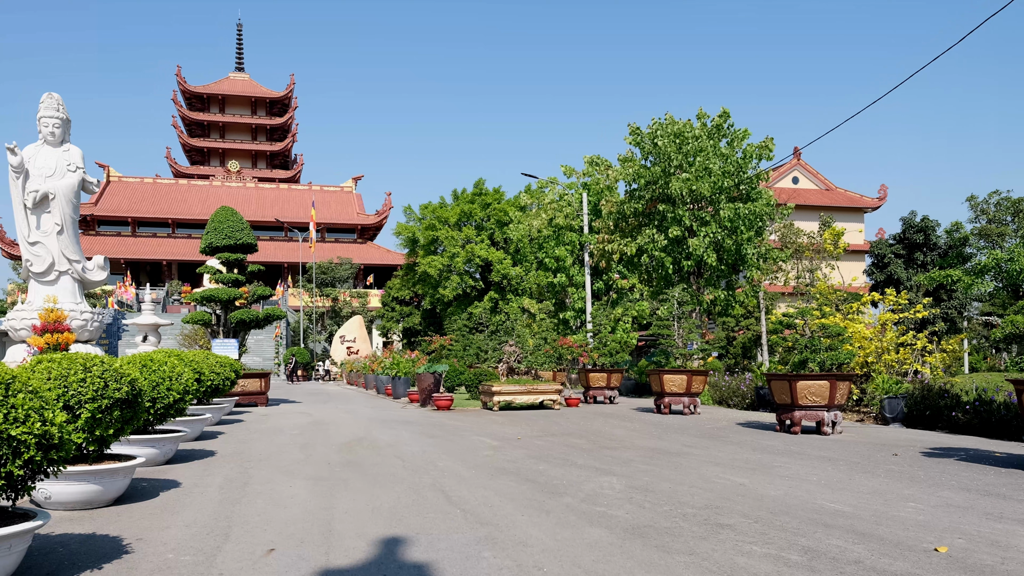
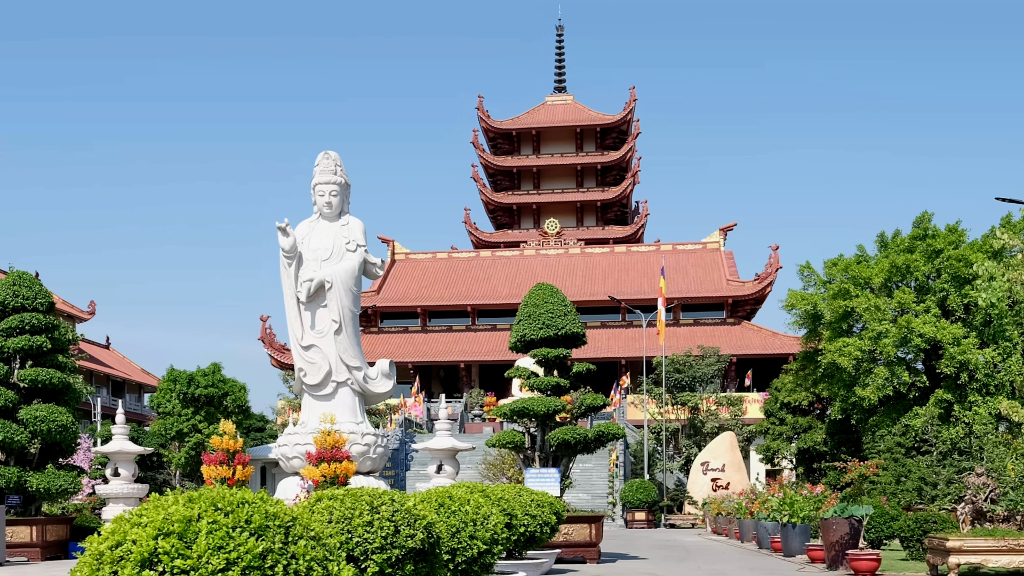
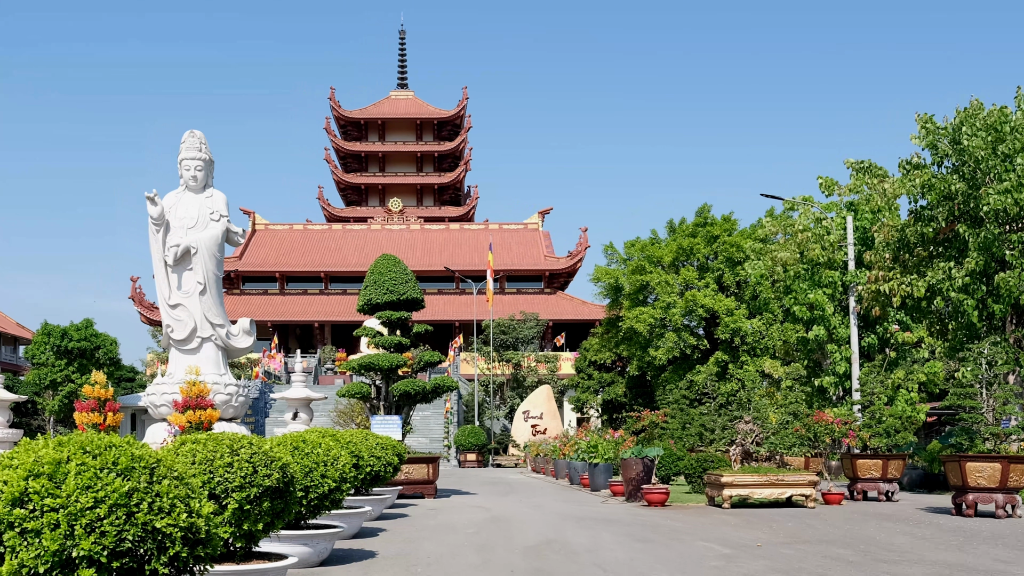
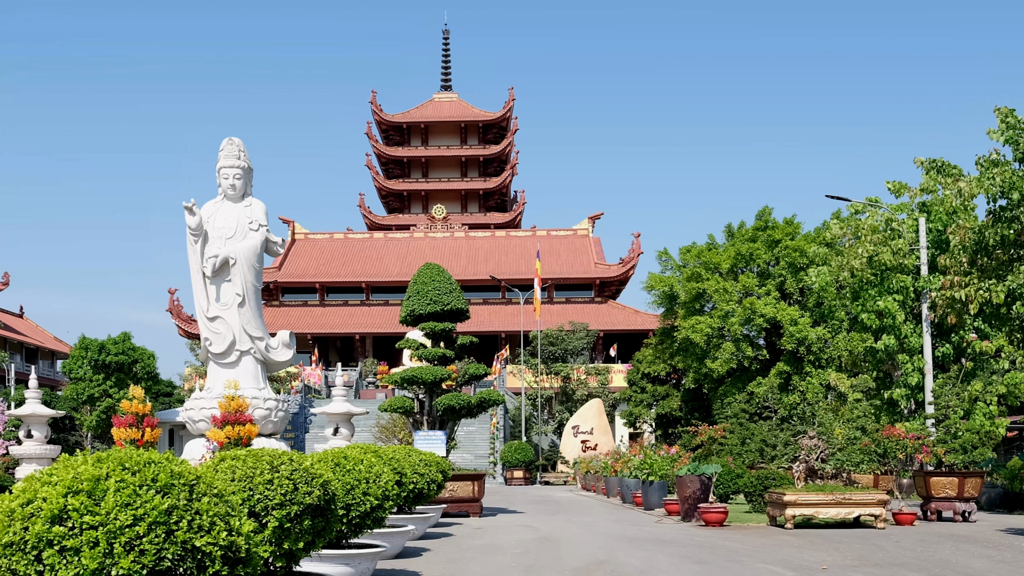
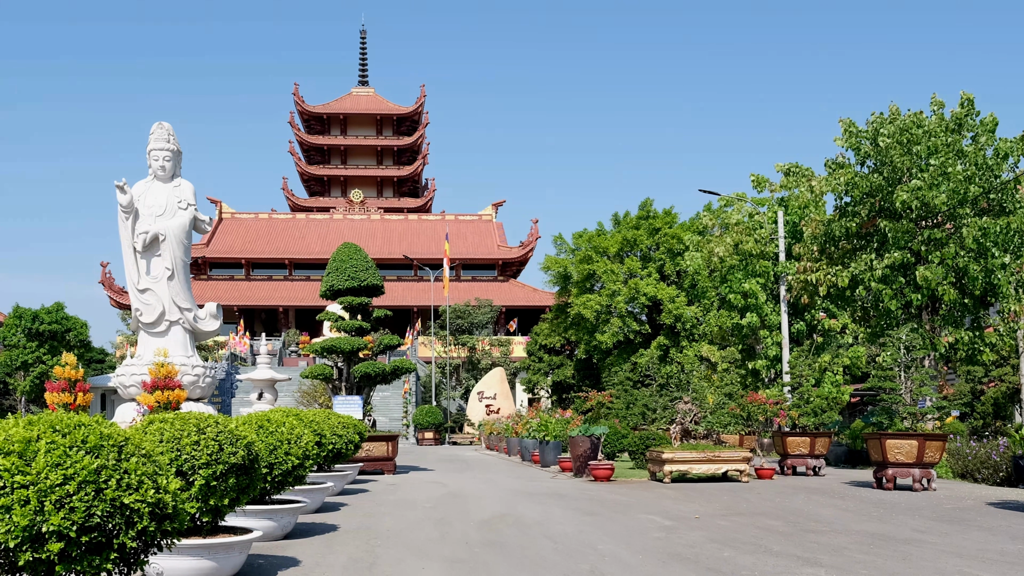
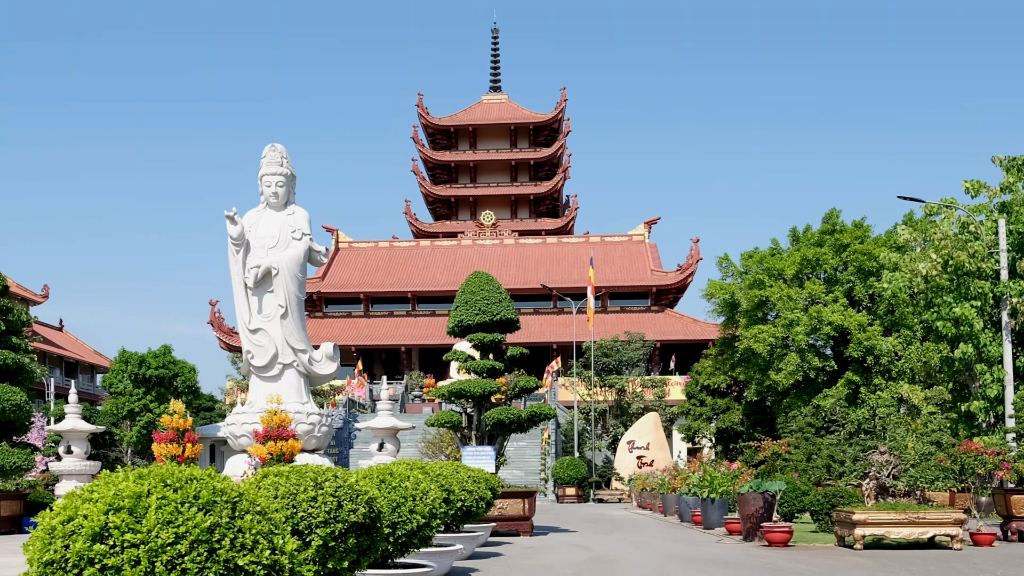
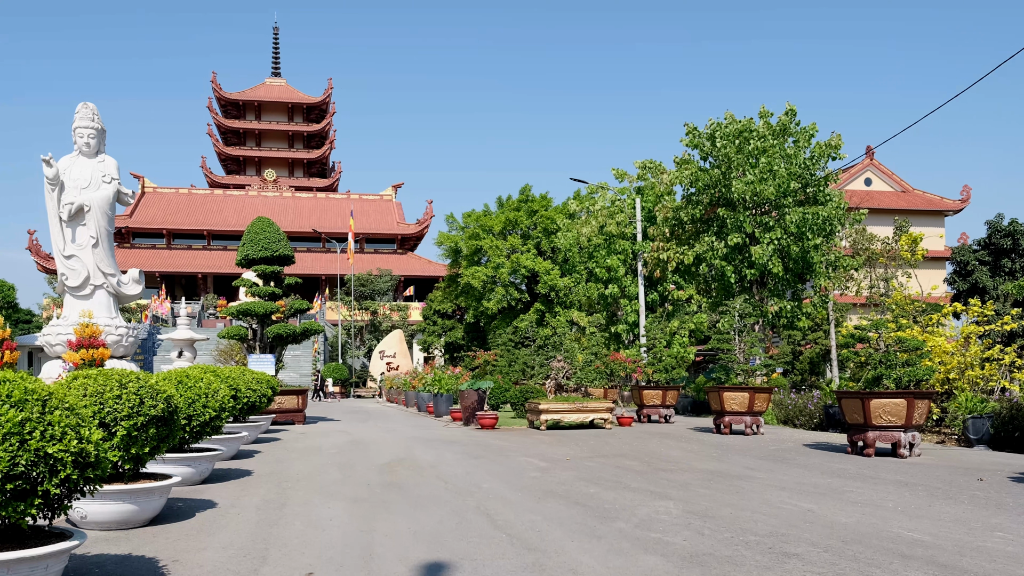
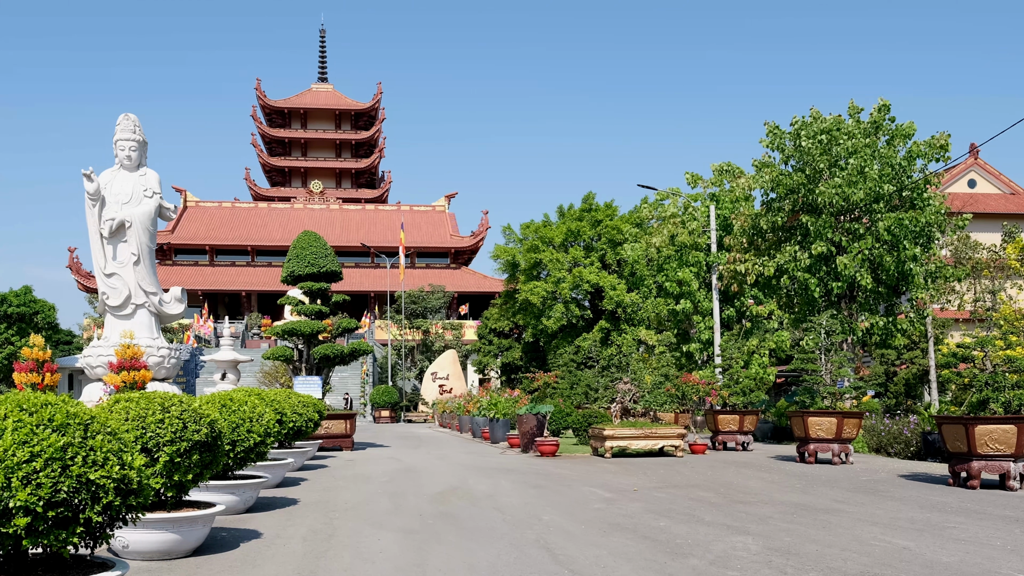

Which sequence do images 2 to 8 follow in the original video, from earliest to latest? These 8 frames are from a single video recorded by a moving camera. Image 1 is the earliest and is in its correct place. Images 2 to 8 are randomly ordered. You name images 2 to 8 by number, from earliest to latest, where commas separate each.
7, 8, 5, 3, 4, 6, 2
